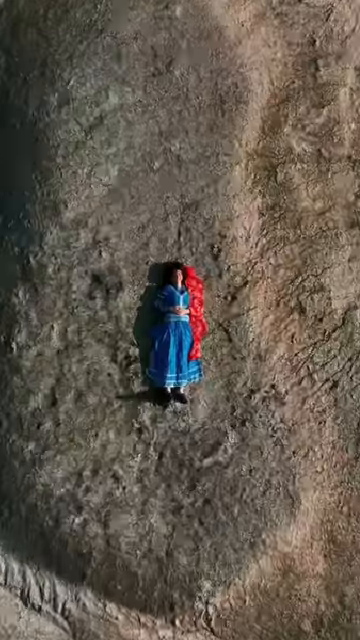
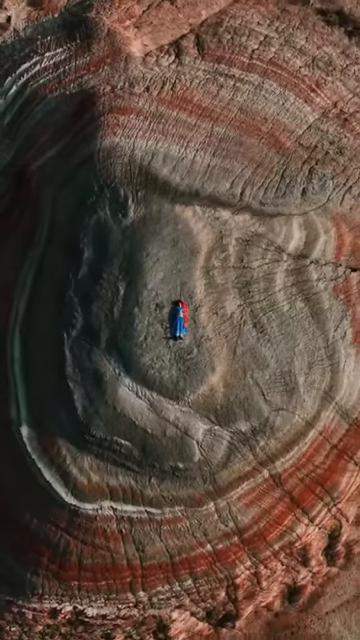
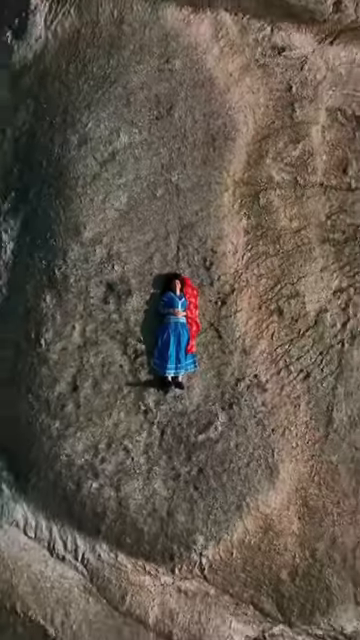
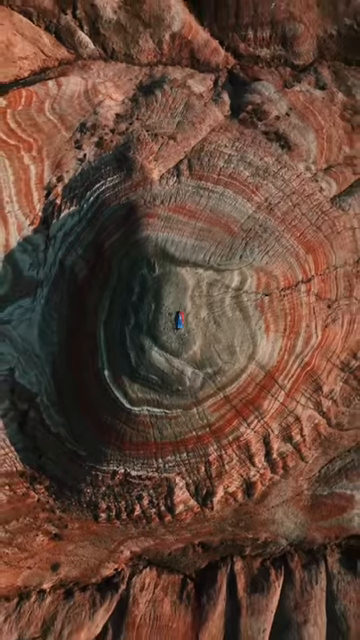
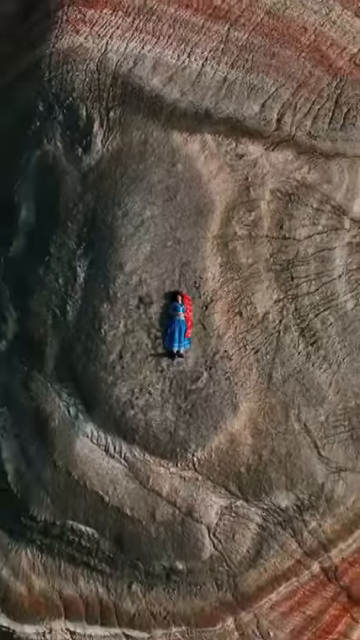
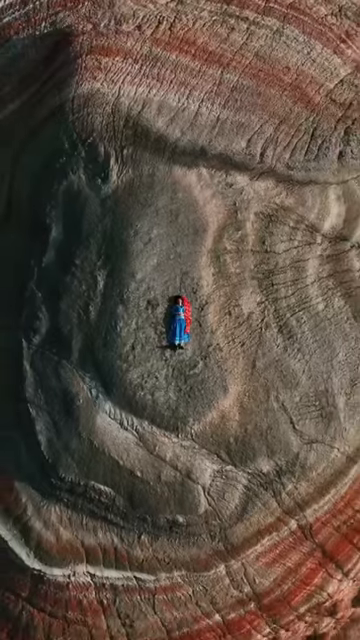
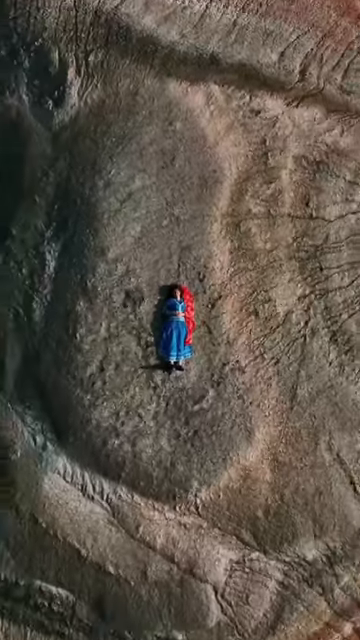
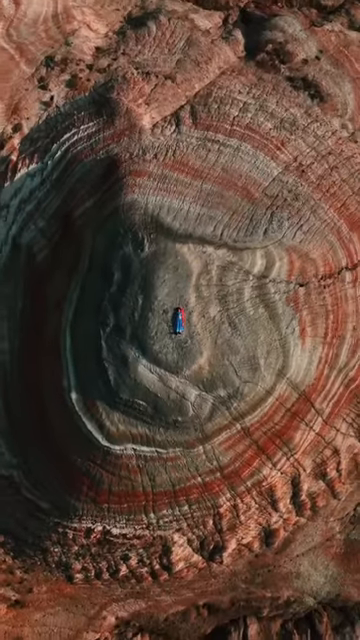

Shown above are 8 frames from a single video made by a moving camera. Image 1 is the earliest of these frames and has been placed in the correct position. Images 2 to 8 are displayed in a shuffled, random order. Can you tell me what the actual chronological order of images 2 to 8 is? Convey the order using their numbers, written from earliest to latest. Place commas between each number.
3, 7, 5, 6, 2, 8, 4
